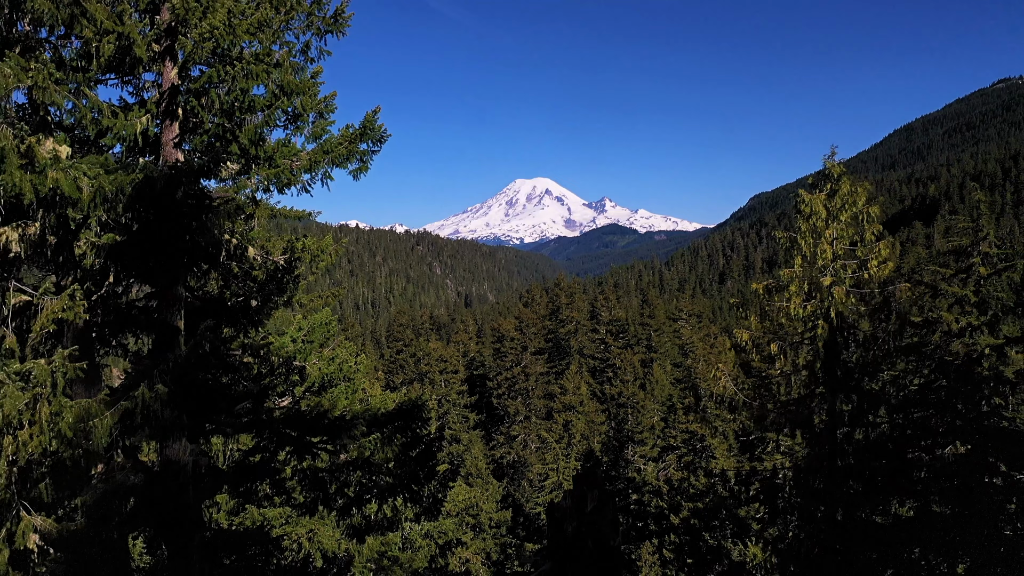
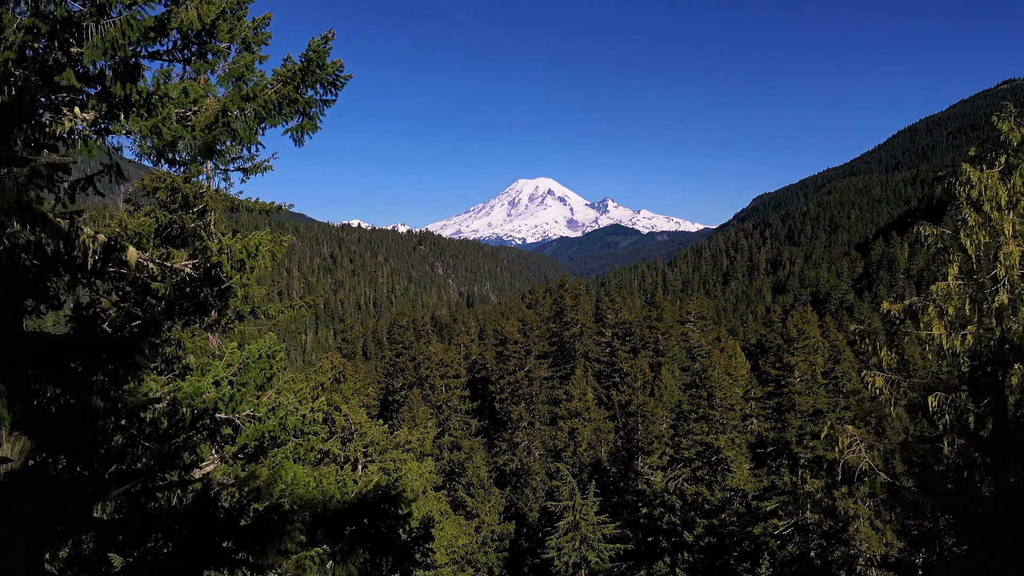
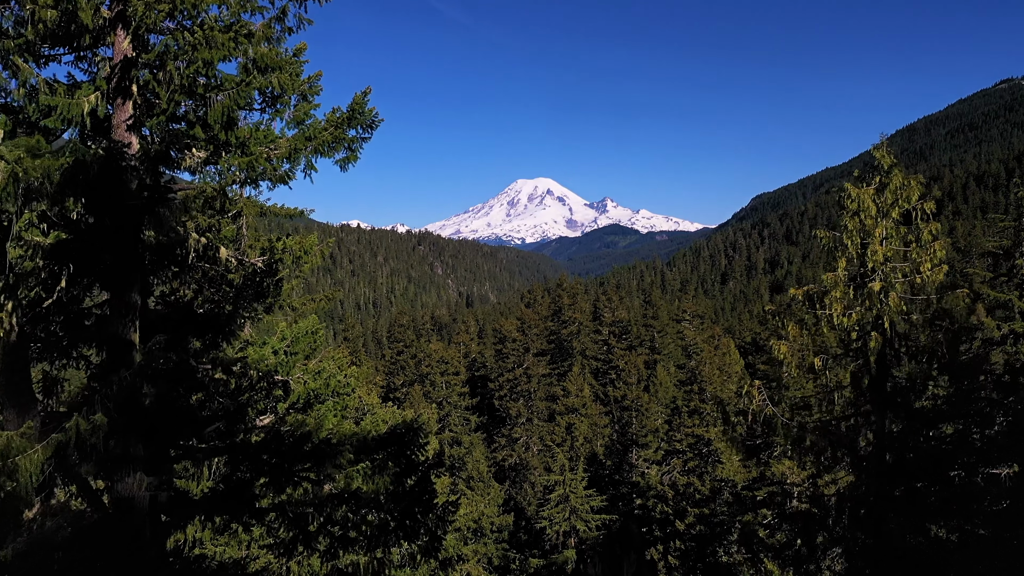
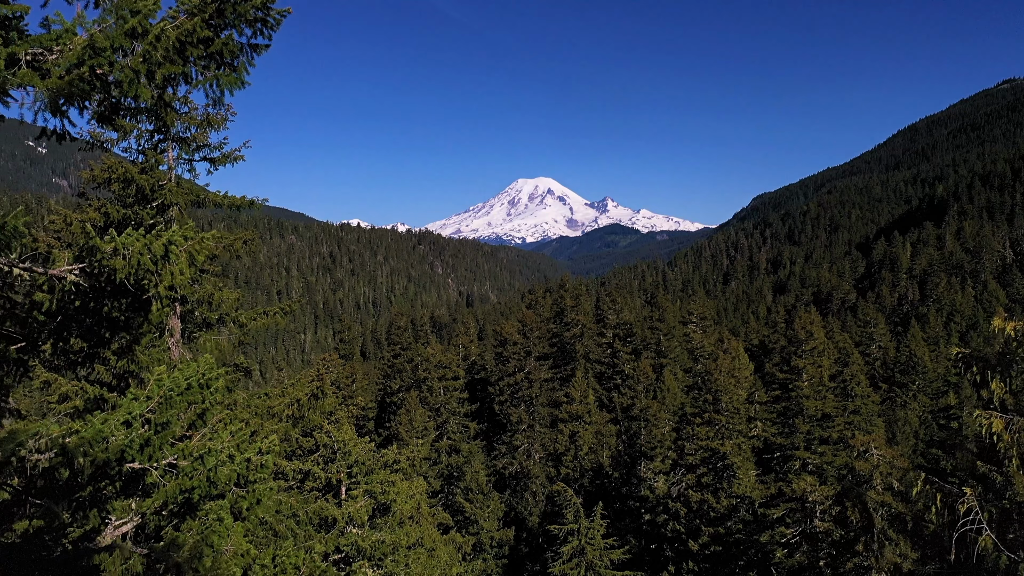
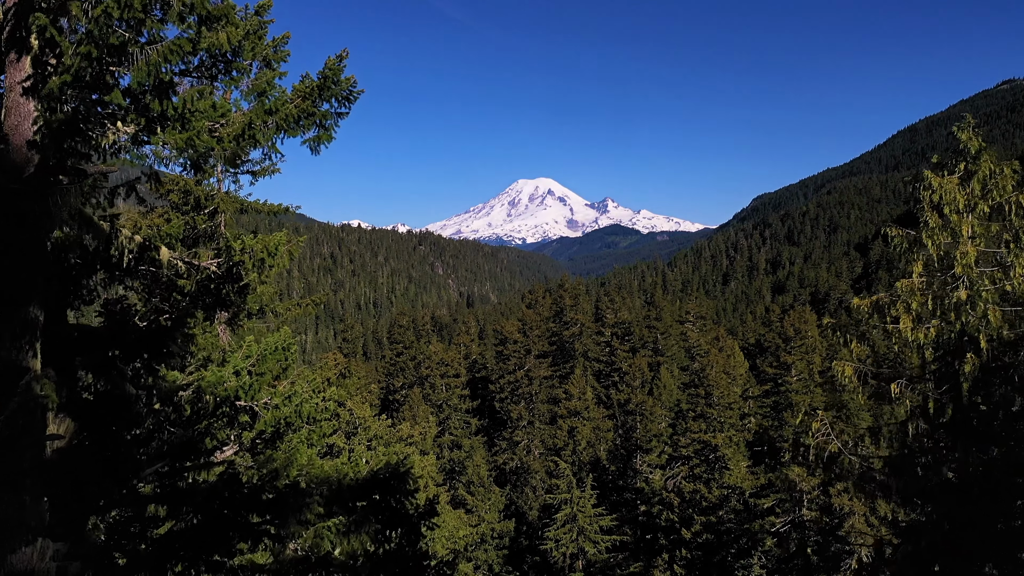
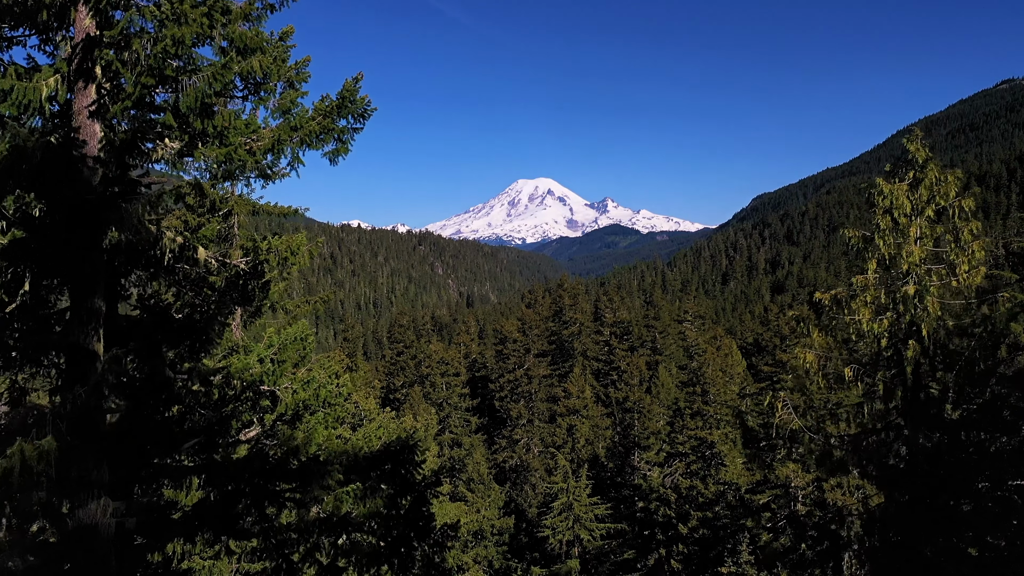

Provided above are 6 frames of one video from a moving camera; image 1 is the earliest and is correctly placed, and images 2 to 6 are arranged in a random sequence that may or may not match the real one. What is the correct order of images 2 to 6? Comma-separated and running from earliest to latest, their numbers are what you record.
3, 6, 5, 2, 4
